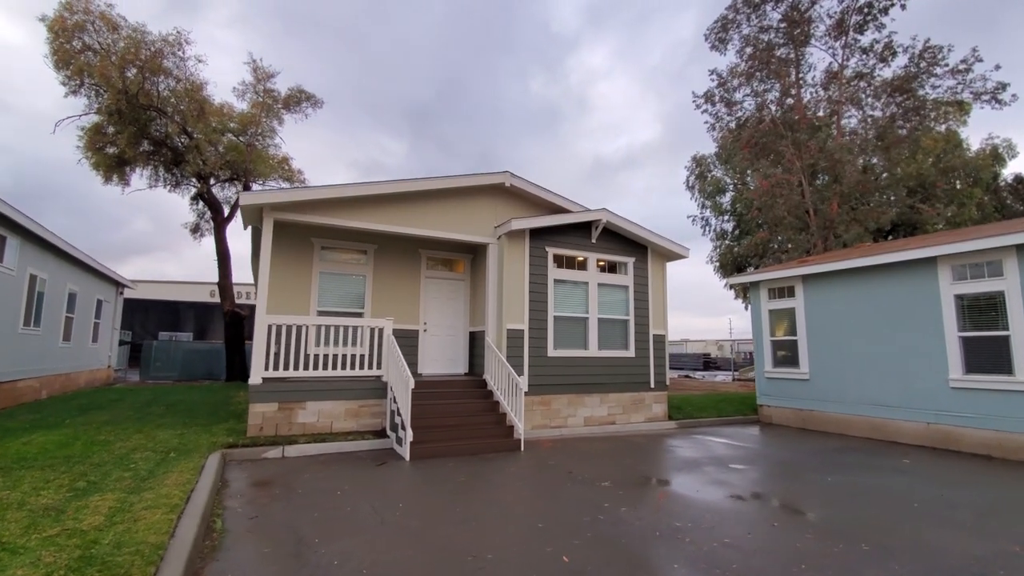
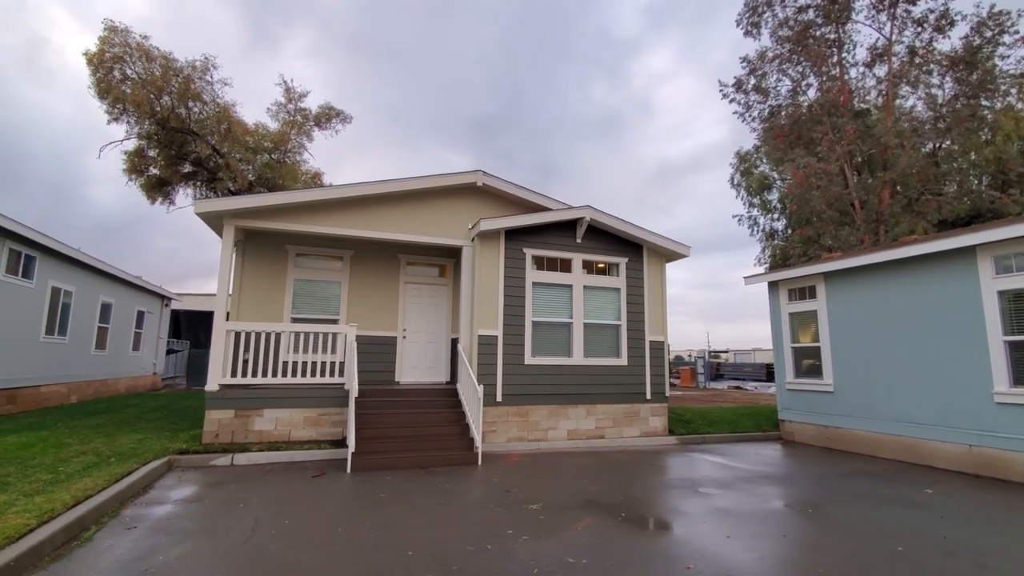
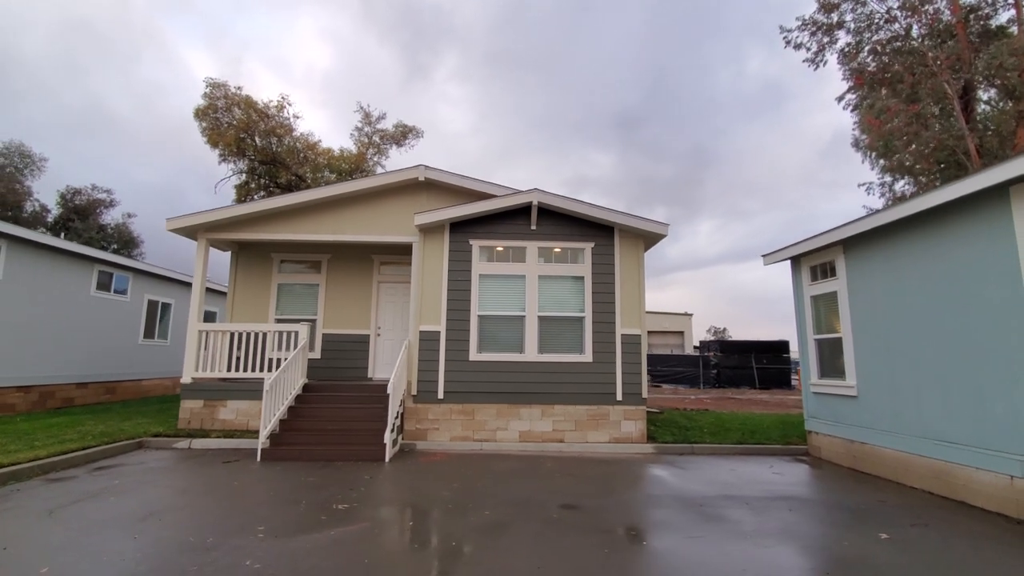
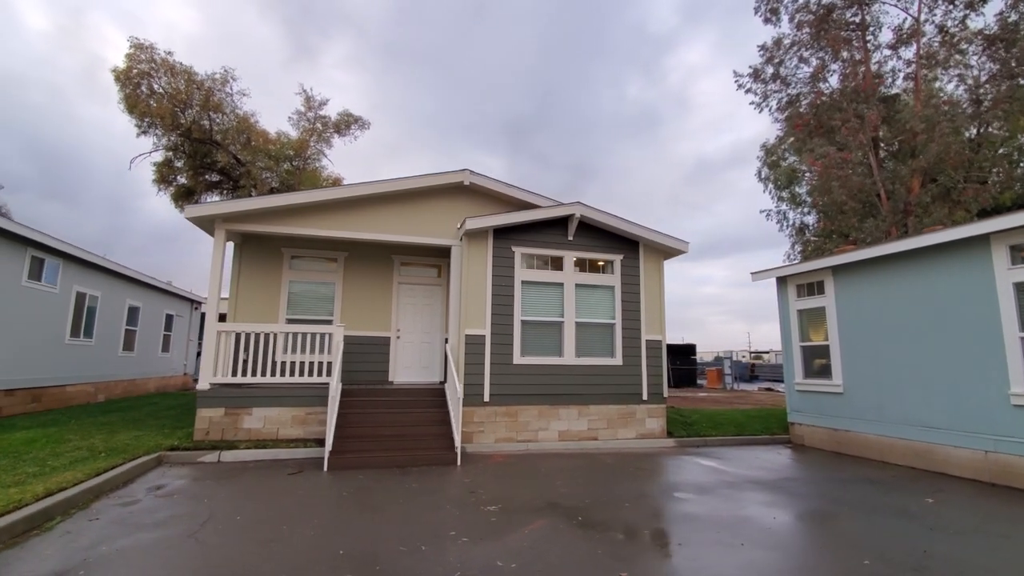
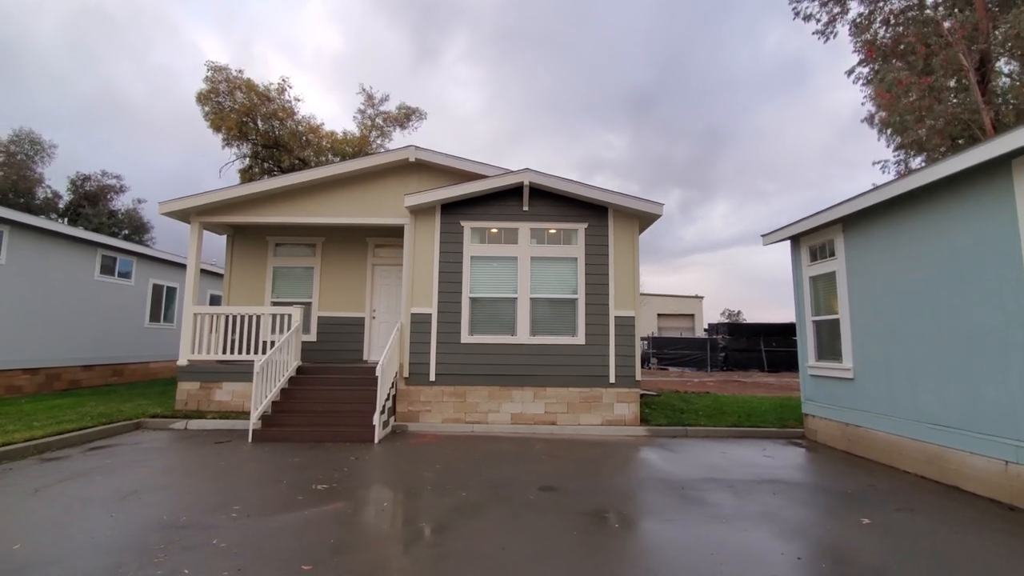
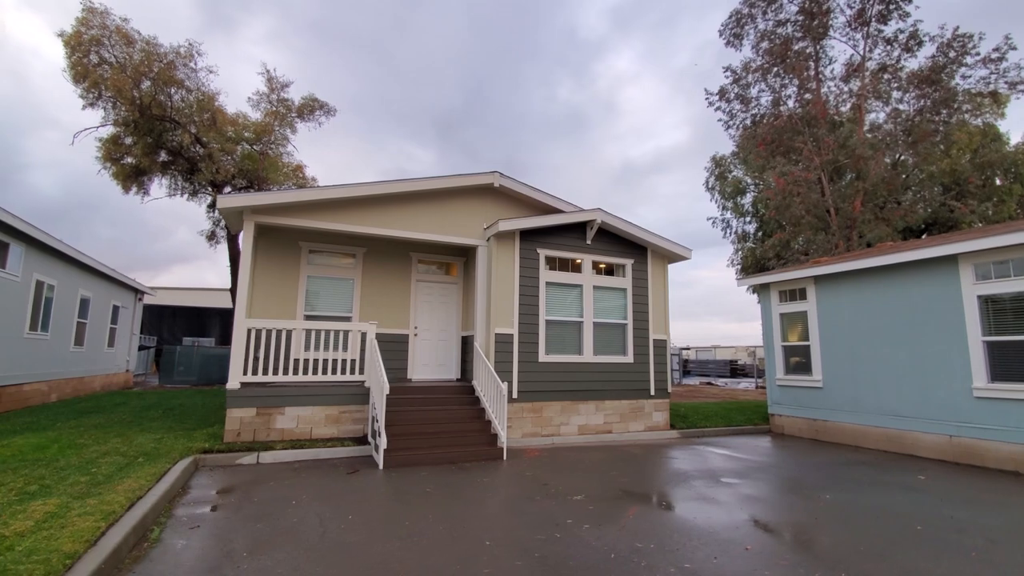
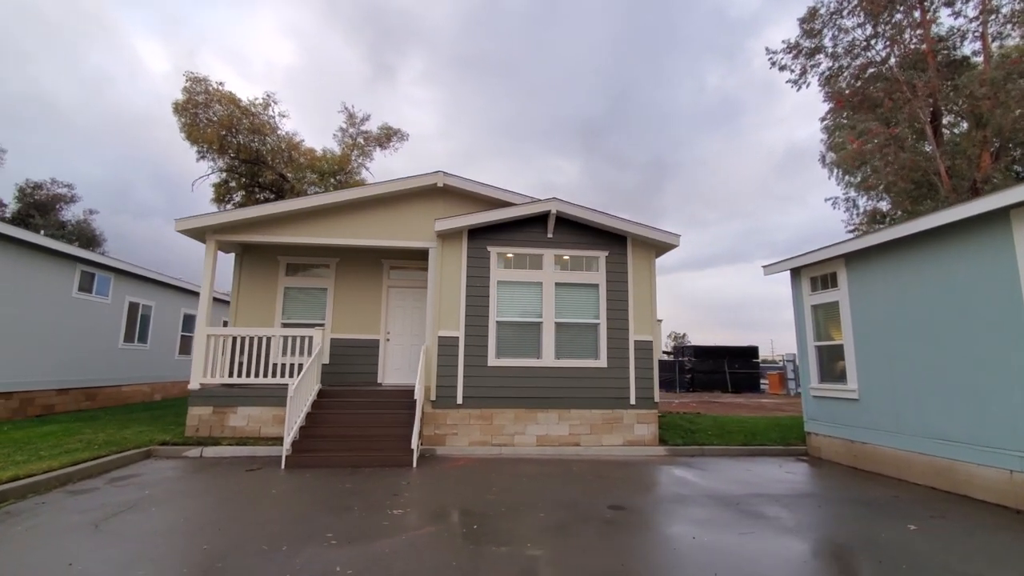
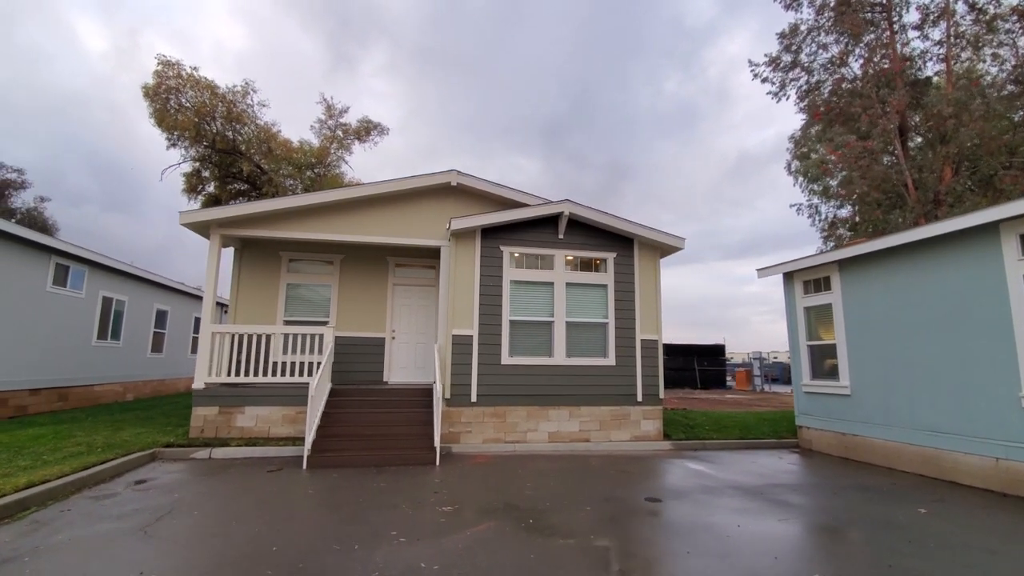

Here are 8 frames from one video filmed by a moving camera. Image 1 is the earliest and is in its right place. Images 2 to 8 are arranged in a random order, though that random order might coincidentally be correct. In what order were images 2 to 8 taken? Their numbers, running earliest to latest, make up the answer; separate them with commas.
6, 2, 4, 8, 7, 3, 5
